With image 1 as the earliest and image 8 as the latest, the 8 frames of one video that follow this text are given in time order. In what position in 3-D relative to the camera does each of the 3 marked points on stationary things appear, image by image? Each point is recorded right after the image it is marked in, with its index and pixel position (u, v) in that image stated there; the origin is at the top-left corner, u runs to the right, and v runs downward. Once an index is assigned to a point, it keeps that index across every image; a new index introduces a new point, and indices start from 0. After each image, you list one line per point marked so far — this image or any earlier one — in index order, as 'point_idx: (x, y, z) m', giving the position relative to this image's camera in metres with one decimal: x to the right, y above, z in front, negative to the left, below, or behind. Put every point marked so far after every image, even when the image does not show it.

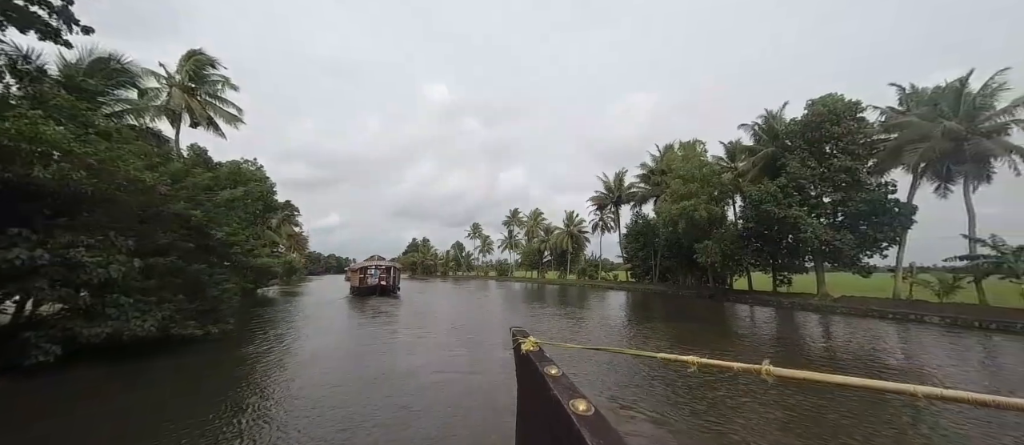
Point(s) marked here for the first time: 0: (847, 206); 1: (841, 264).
0: (+12.7, +0.6, +14.2) m
1: (+13.1, -1.7, +15.0) m
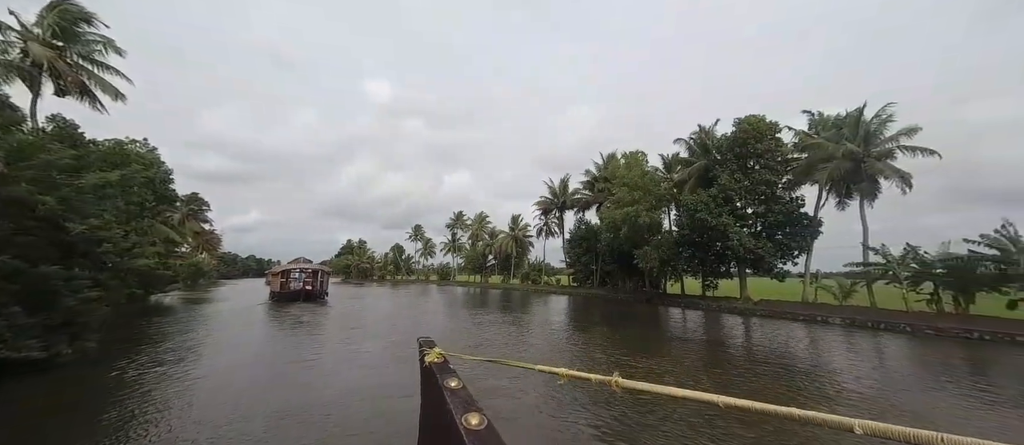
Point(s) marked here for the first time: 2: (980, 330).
0: (+10.5, +0.2, +15.6) m
1: (+10.7, -2.1, +16.4) m
2: (+13.7, -3.1, +10.9) m
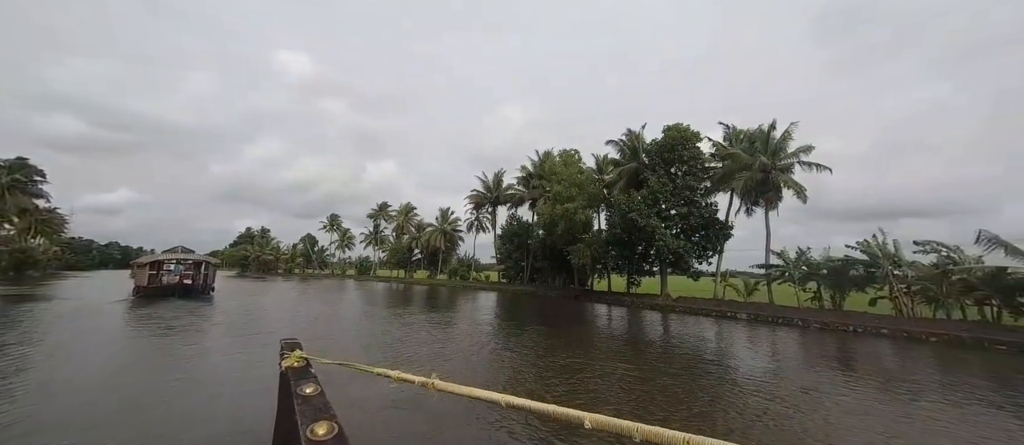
0: (+7.8, +0.1, +16.7) m
1: (+7.8, -2.2, +17.6) m
2: (+11.7, -3.4, +12.8) m
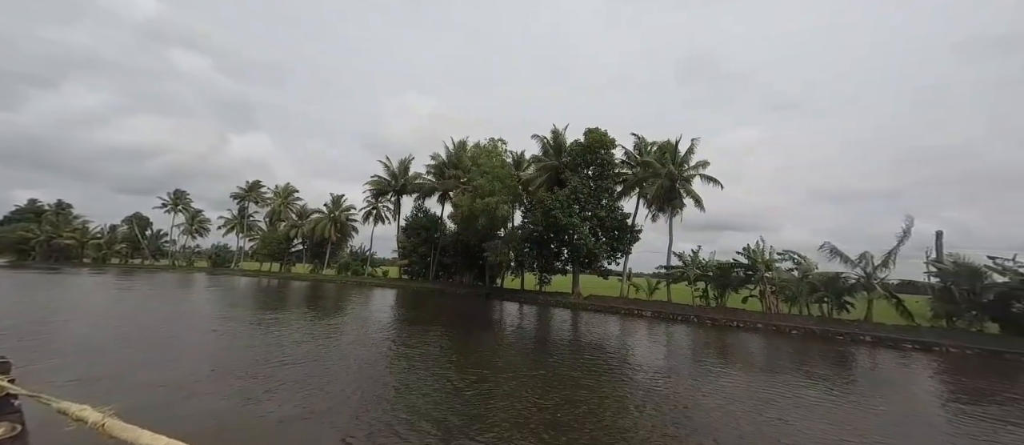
0: (+4.3, 0.0, +17.6) m
1: (+3.8, -2.3, +18.4) m
2: (+8.9, -3.8, +15.0) m
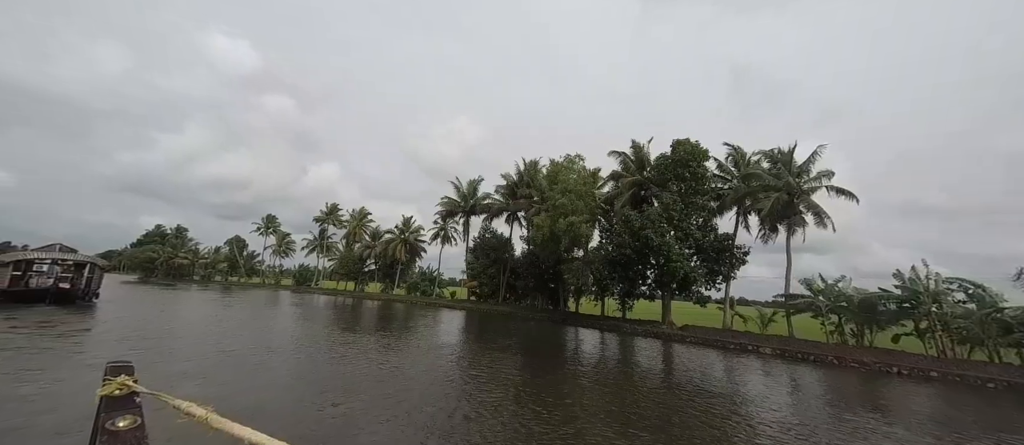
0: (+7.7, -0.8, +15.4) m
1: (+7.4, -3.1, +16.1) m
2: (+11.9, -4.4, +11.9) m
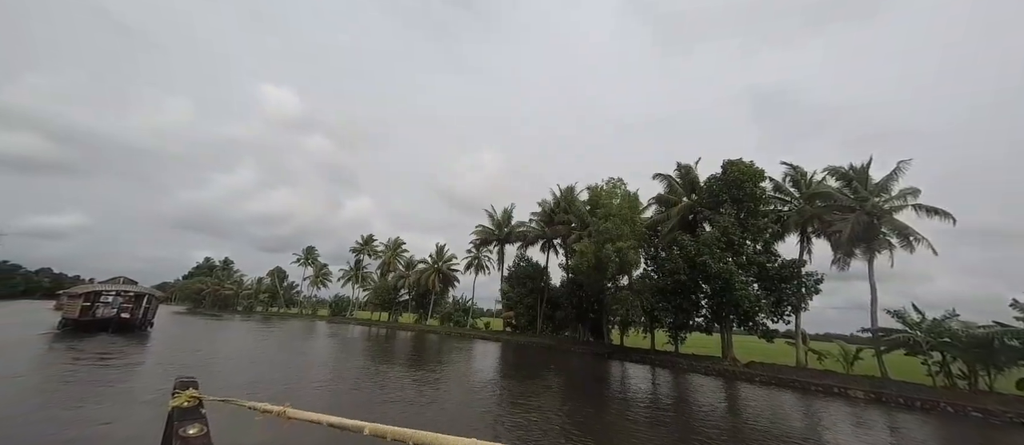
0: (+9.3, -1.7, +13.9) m
1: (+9.1, -4.0, +14.5) m
2: (+13.2, -4.9, +9.8) m
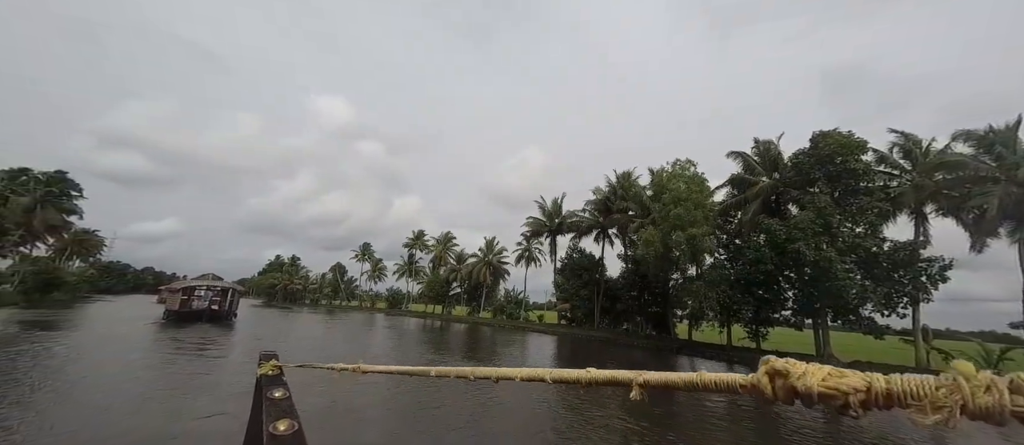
0: (+11.2, -1.0, +11.8) m
1: (+11.2, -3.3, +12.5) m
2: (+14.7, -4.2, +7.4) m
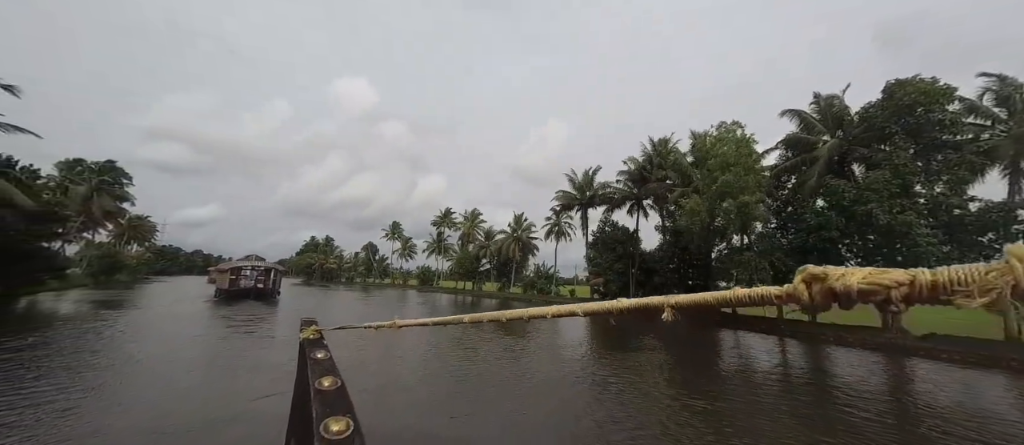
0: (+12.2, +0.1, +10.4) m
1: (+12.3, -2.1, +11.2) m
2: (+15.5, -3.3, +5.9) m
